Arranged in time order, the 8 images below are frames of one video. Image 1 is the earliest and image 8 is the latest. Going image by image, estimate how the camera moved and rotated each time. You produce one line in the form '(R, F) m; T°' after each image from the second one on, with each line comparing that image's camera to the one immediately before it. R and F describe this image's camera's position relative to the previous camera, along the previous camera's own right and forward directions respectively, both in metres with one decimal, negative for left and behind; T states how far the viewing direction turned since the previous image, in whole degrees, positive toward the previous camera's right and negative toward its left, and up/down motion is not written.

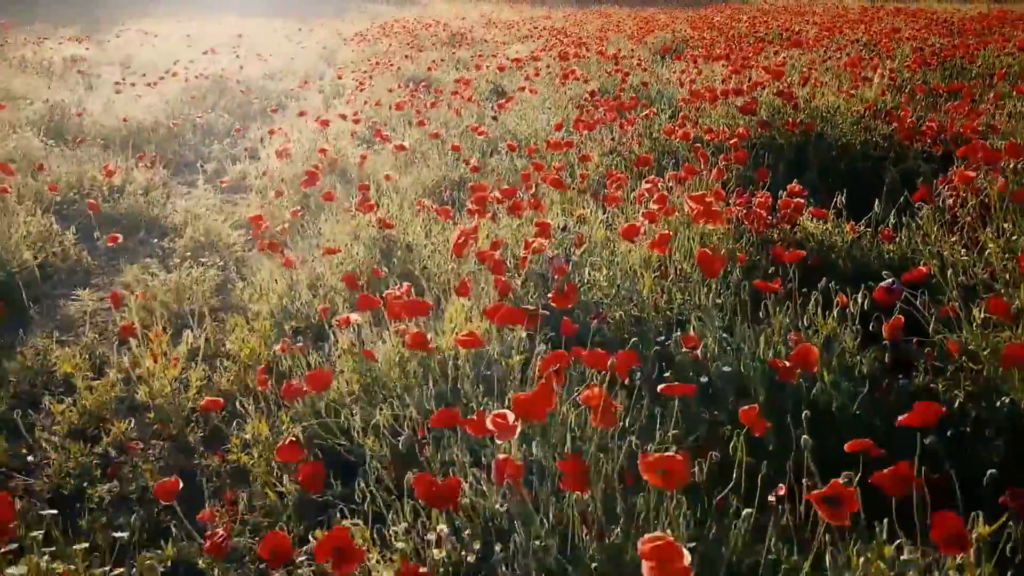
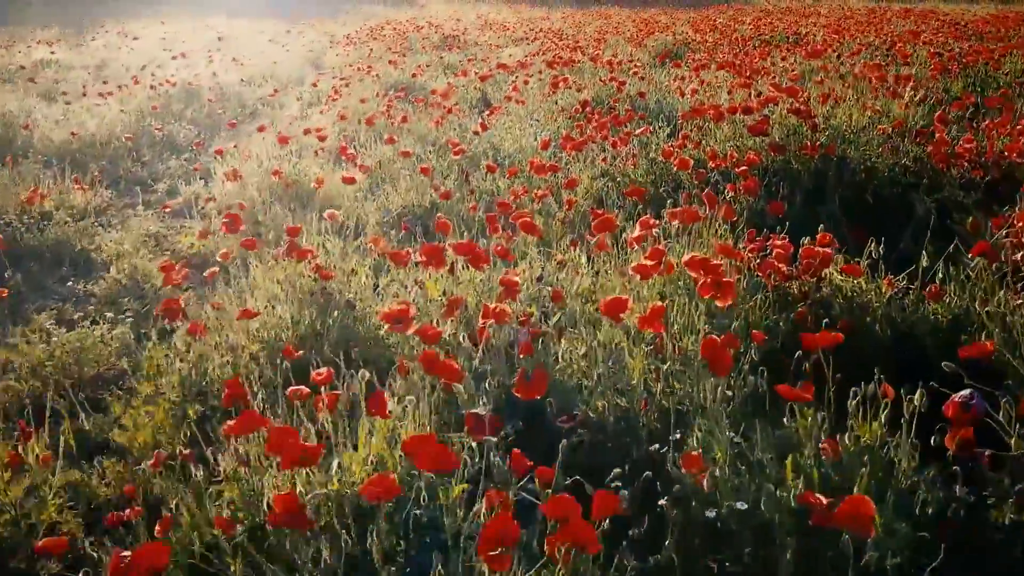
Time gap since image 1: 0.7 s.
(+0.1, +0.5) m; 0°
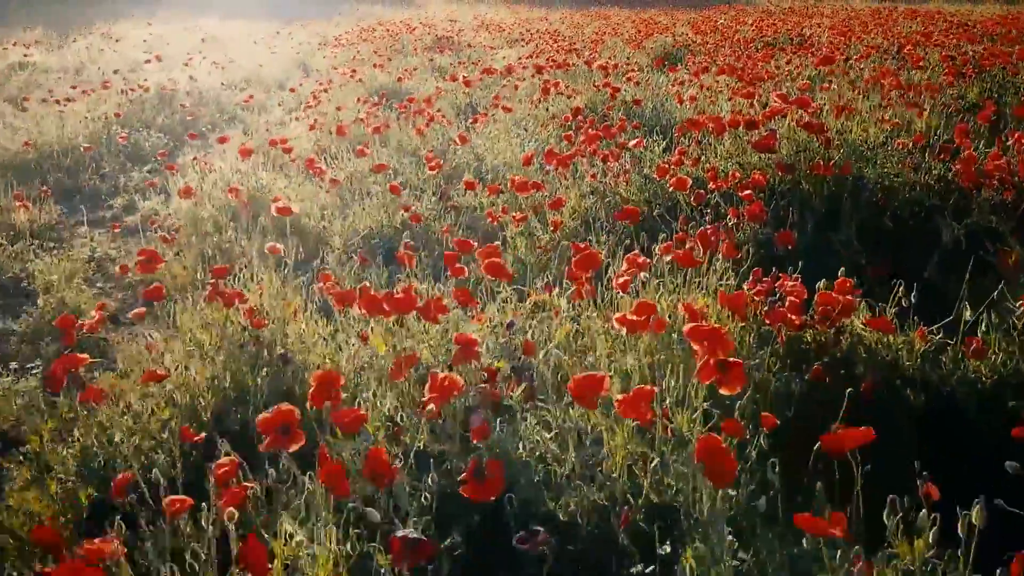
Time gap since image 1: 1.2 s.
(+0.1, +0.4) m; 0°
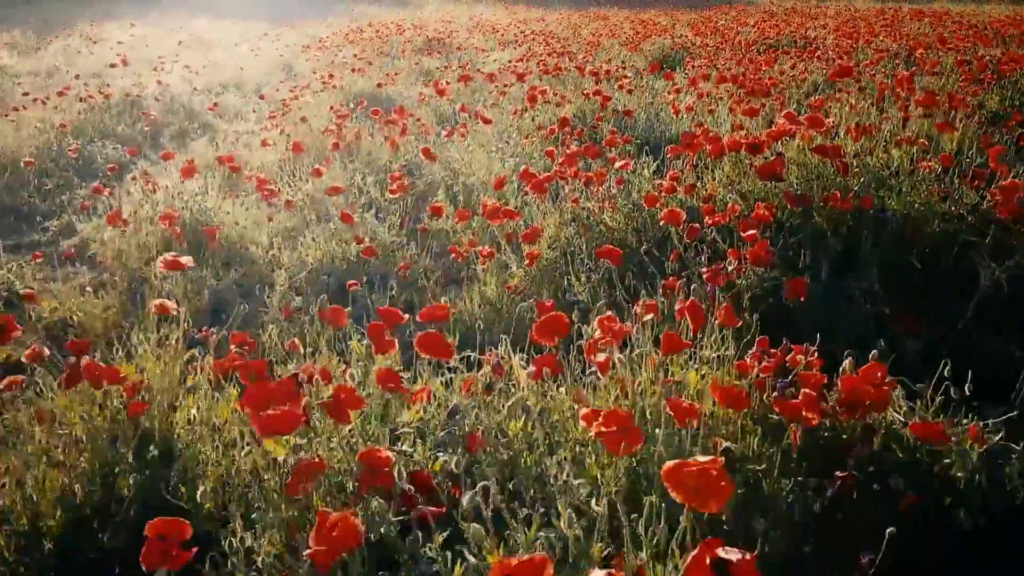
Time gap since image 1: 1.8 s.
(+0.1, +0.4) m; 0°
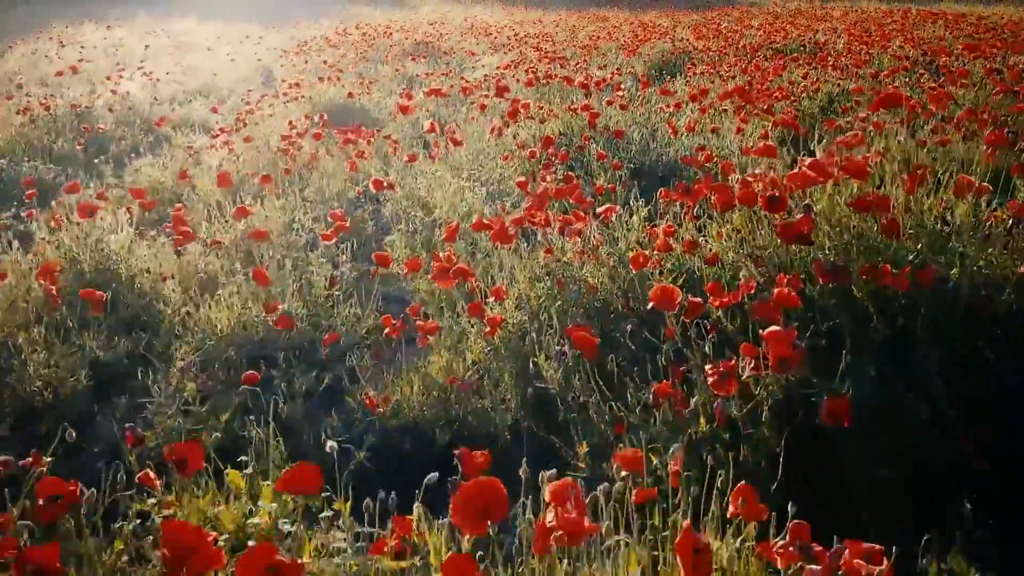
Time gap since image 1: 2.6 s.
(+0.1, +0.6) m; 0°
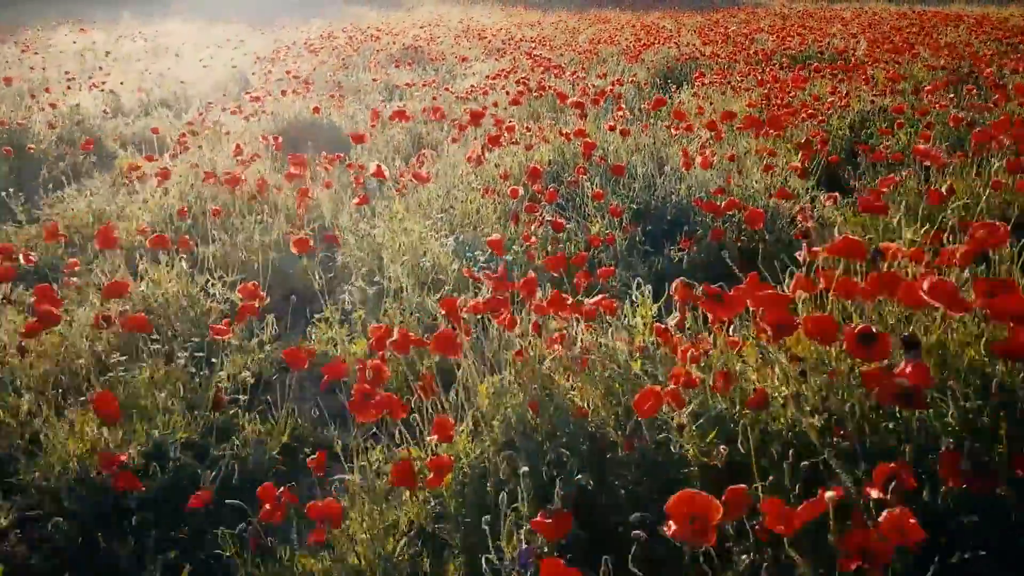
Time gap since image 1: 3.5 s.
(+0.1, +0.7) m; 0°
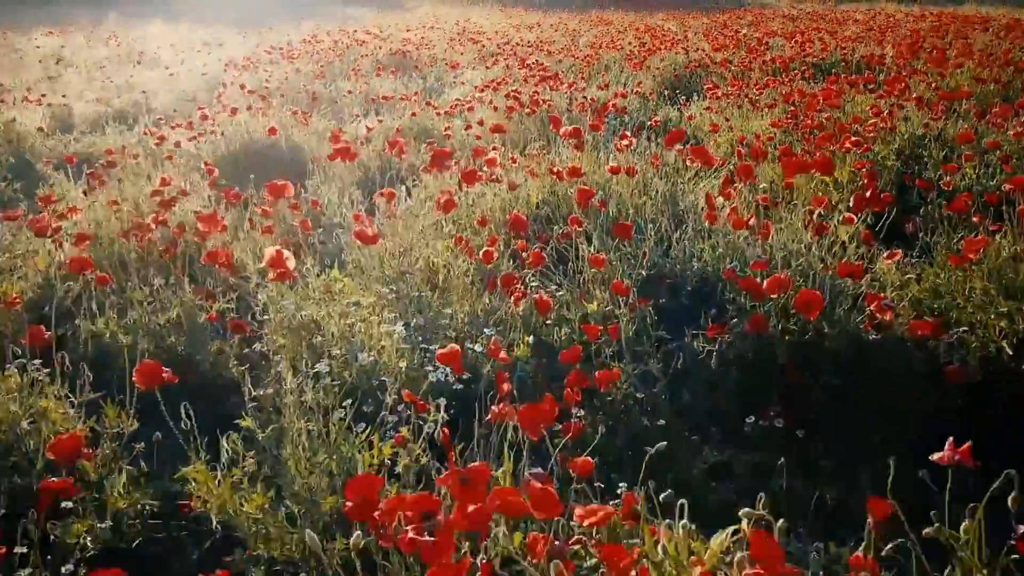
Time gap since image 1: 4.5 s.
(+0.1, +0.8) m; 0°
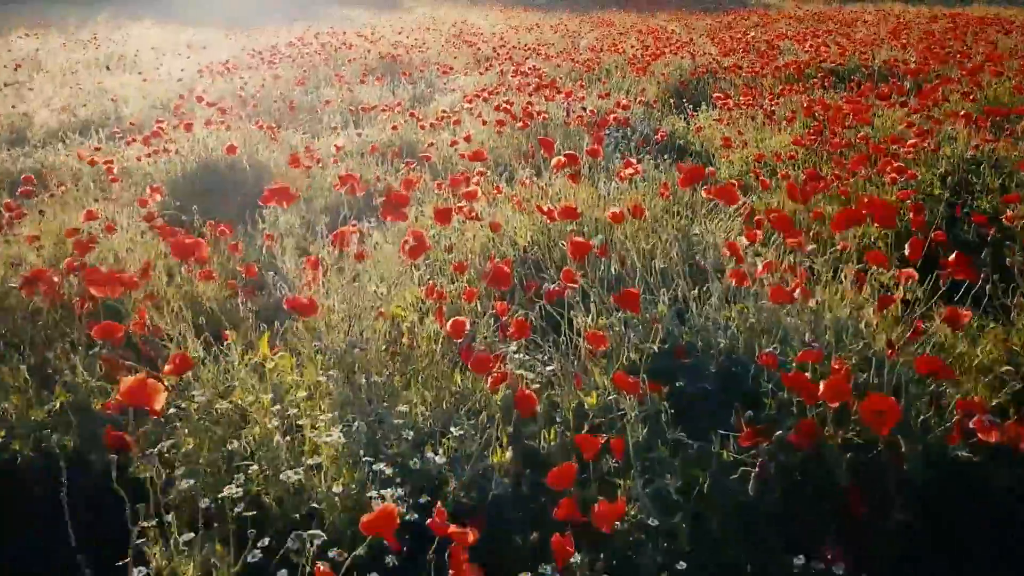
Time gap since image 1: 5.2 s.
(+0.1, +0.6) m; 0°
